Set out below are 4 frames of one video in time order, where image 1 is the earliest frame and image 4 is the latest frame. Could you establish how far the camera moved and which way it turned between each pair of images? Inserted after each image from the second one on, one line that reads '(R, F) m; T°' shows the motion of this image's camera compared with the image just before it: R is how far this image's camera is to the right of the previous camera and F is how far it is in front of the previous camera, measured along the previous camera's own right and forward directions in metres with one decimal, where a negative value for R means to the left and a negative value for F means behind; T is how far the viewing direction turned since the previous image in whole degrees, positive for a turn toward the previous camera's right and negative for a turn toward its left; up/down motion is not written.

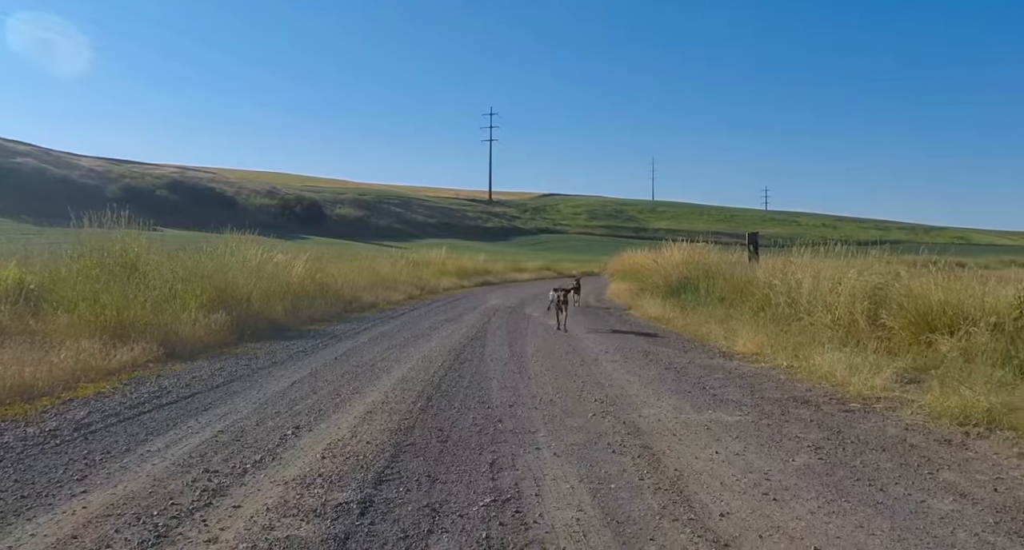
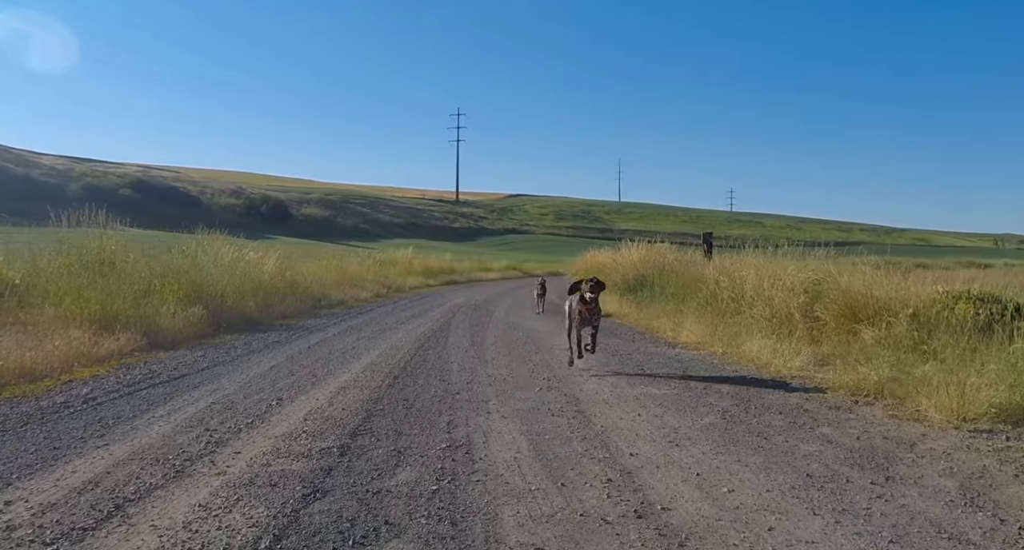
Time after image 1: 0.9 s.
(+0.1, -1.0) m; +2°
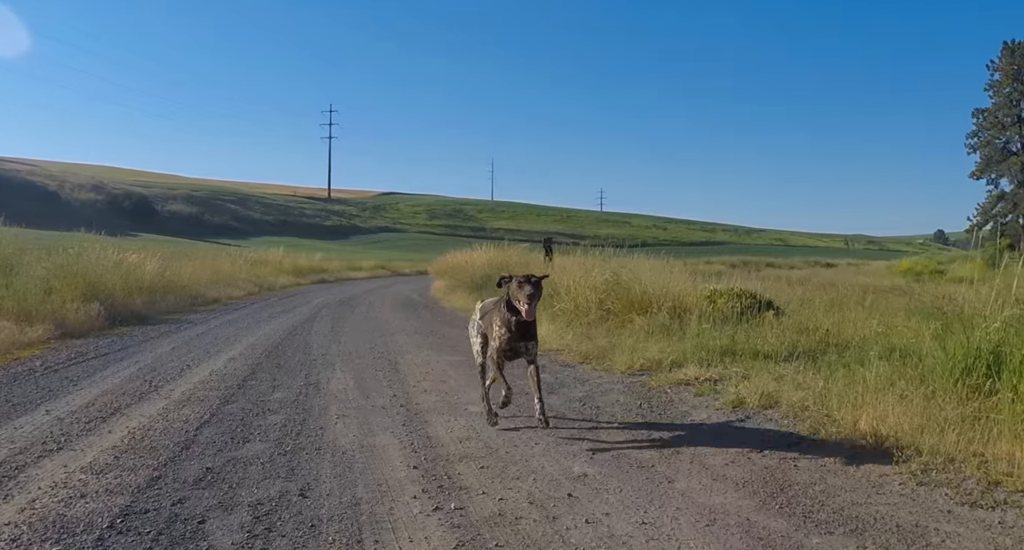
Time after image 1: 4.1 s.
(+0.5, -3.9) m; +9°
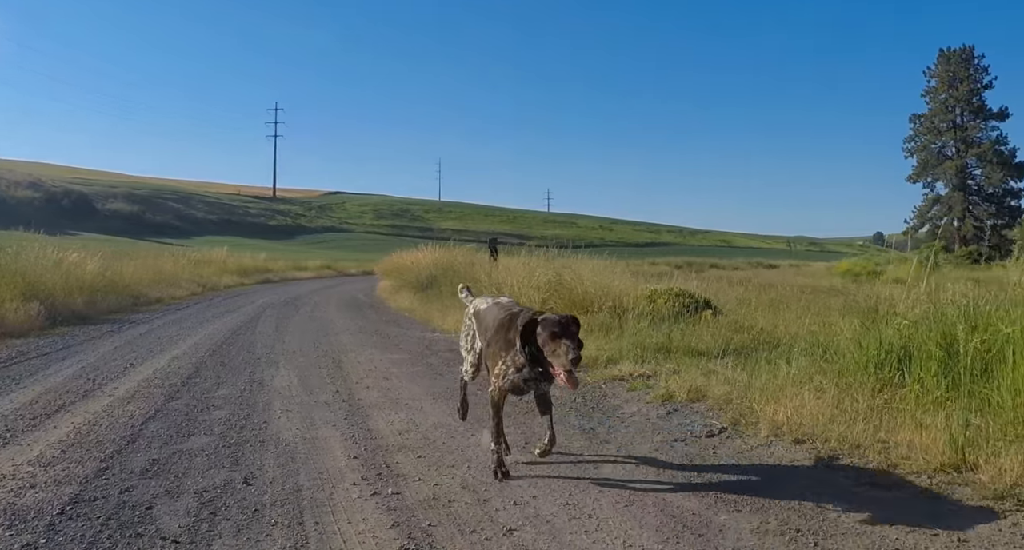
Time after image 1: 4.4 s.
(+0.1, -0.3) m; +4°
